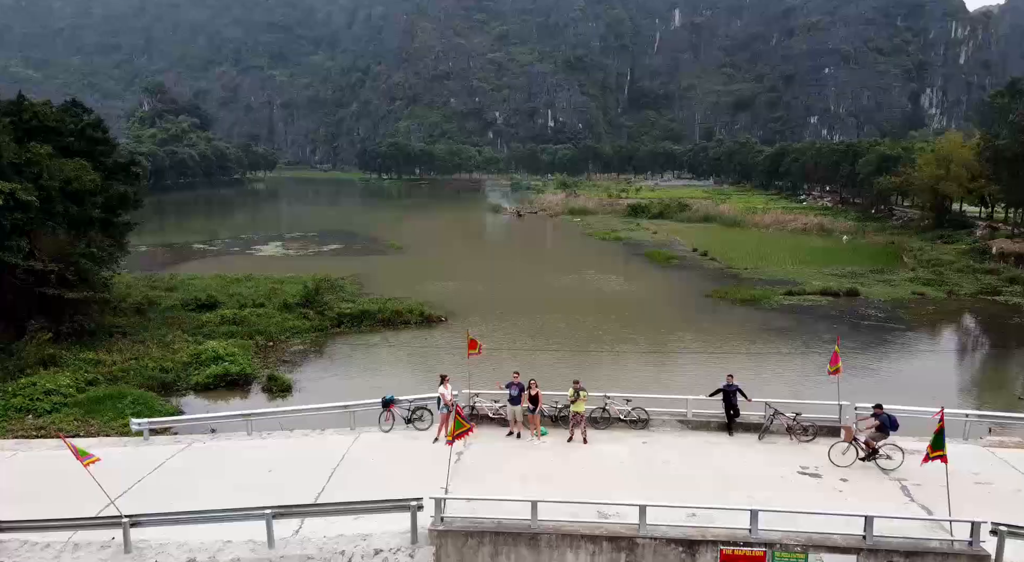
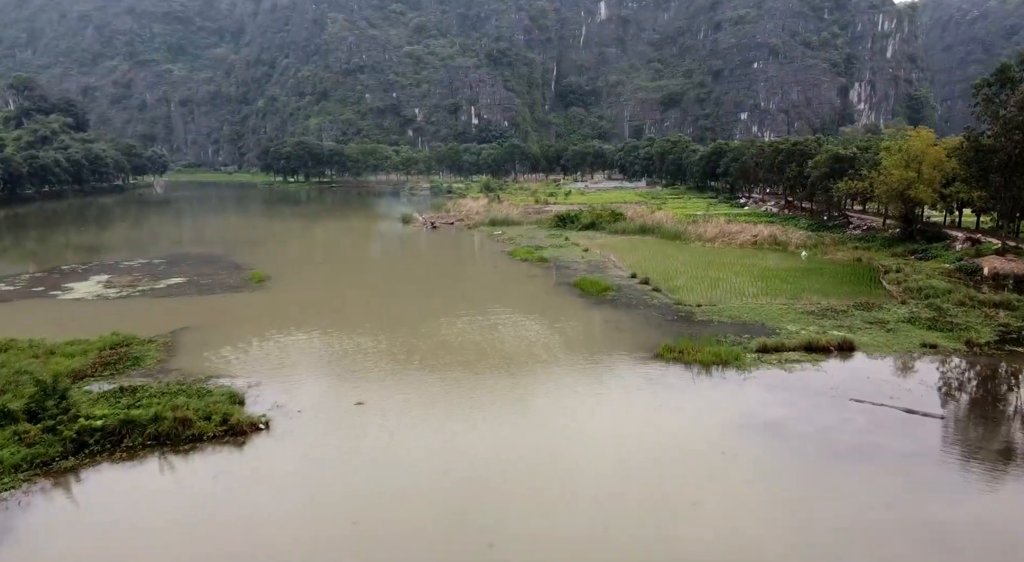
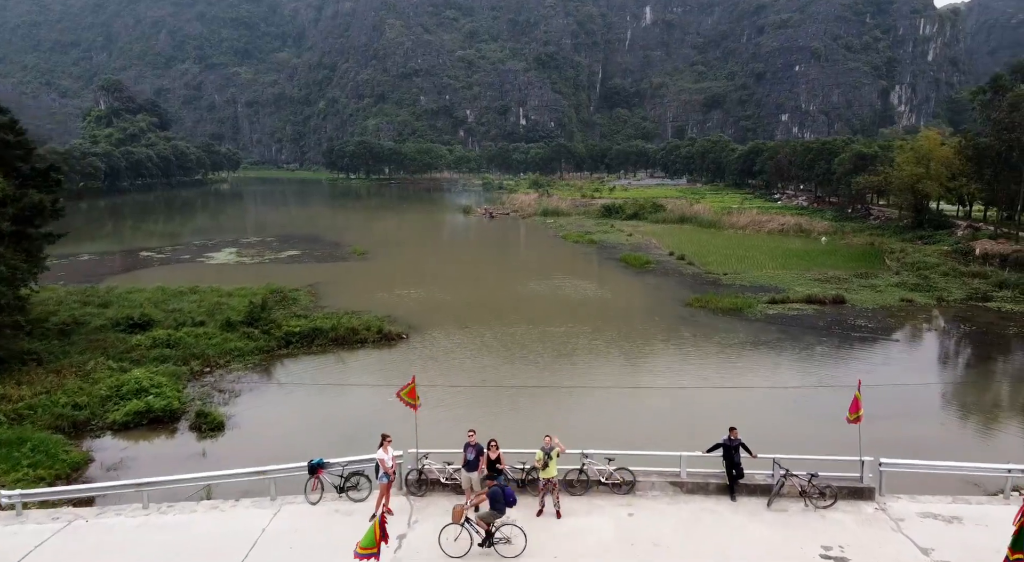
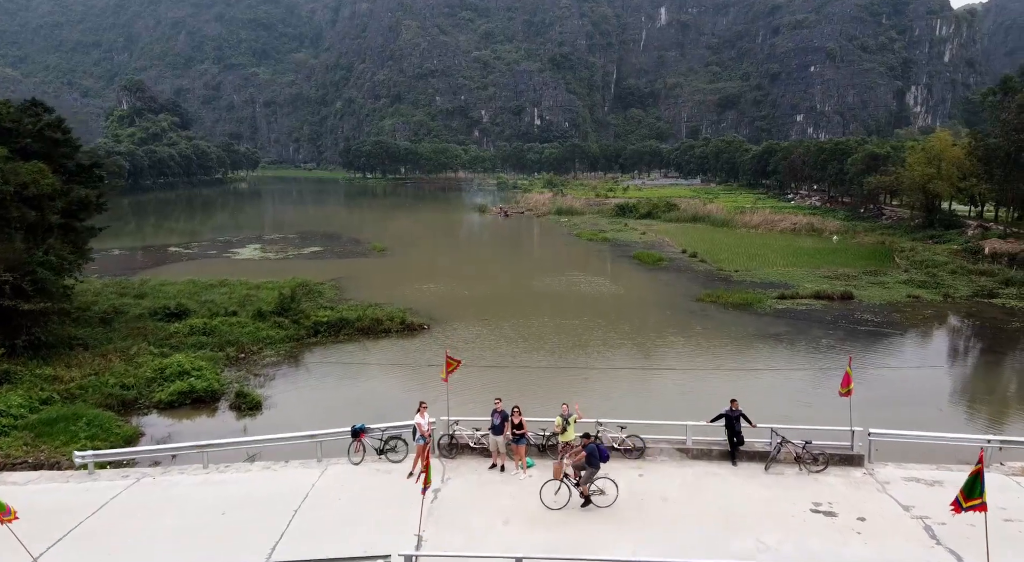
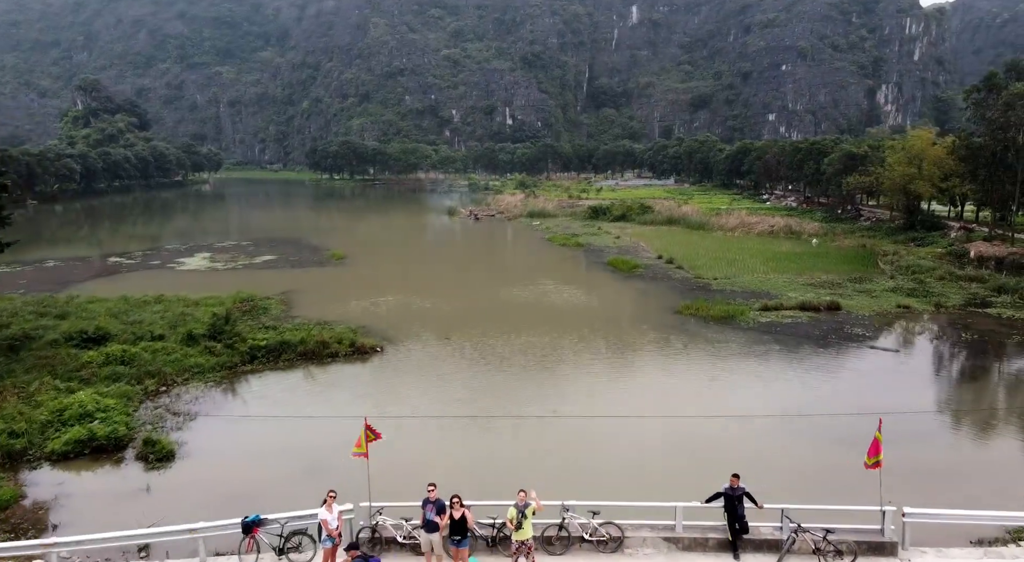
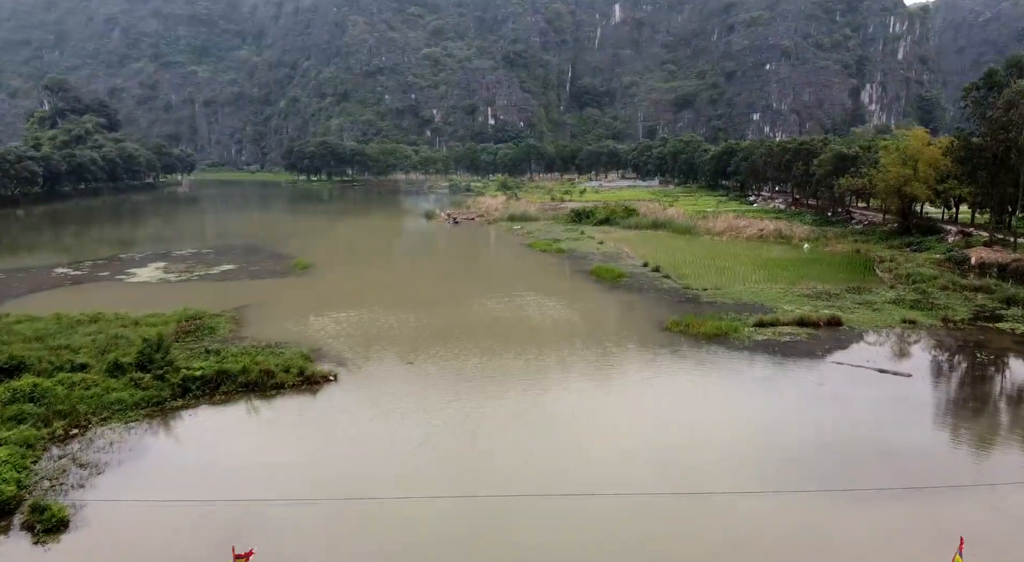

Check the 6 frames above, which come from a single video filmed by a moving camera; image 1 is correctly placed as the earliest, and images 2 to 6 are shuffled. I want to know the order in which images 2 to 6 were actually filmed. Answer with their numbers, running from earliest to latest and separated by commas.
4, 3, 5, 6, 2
